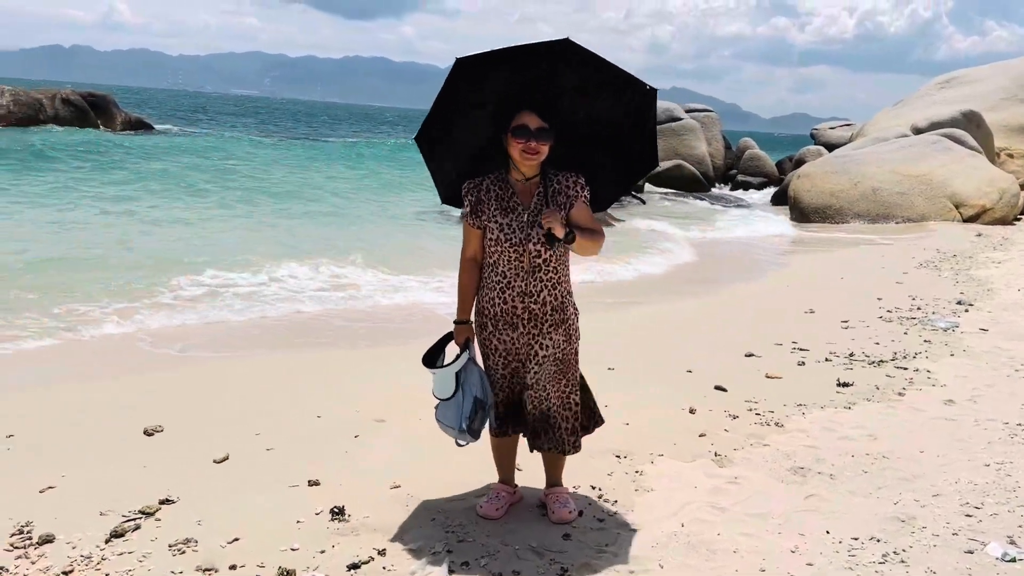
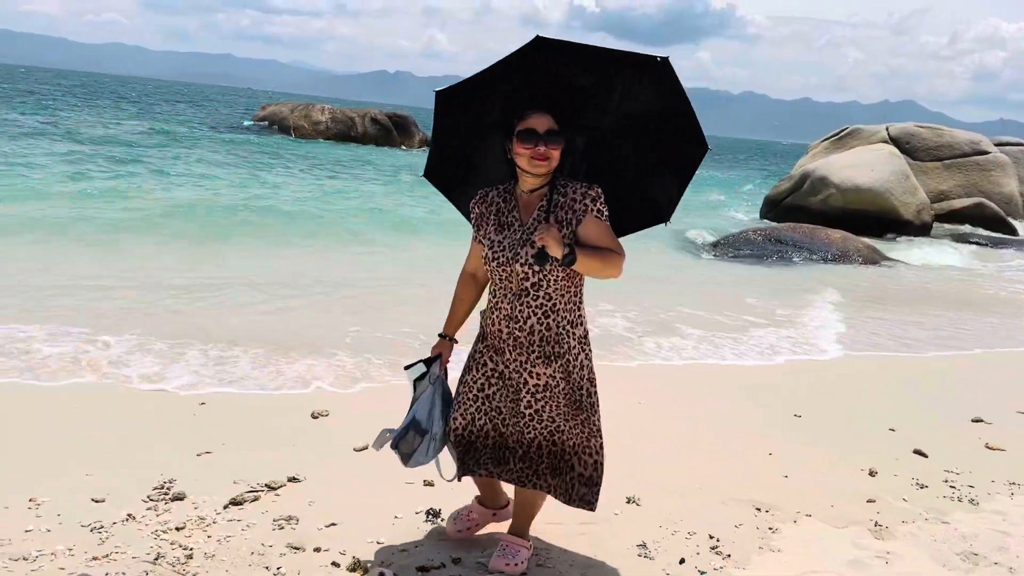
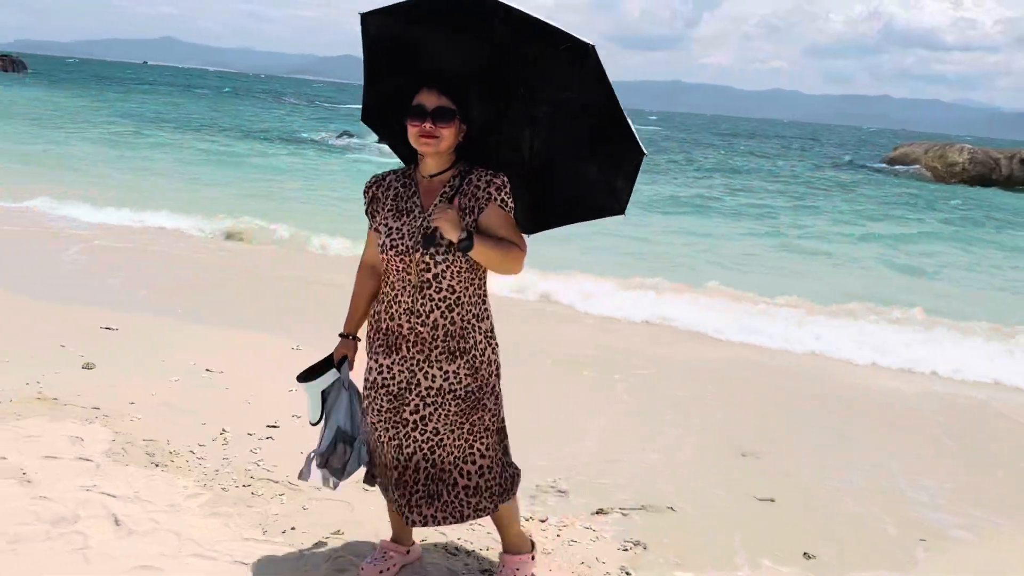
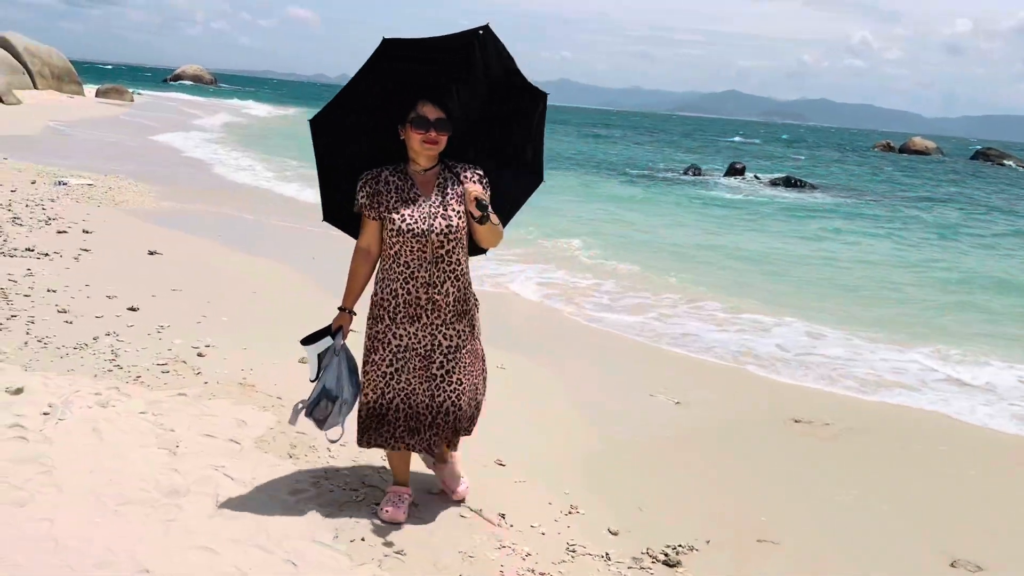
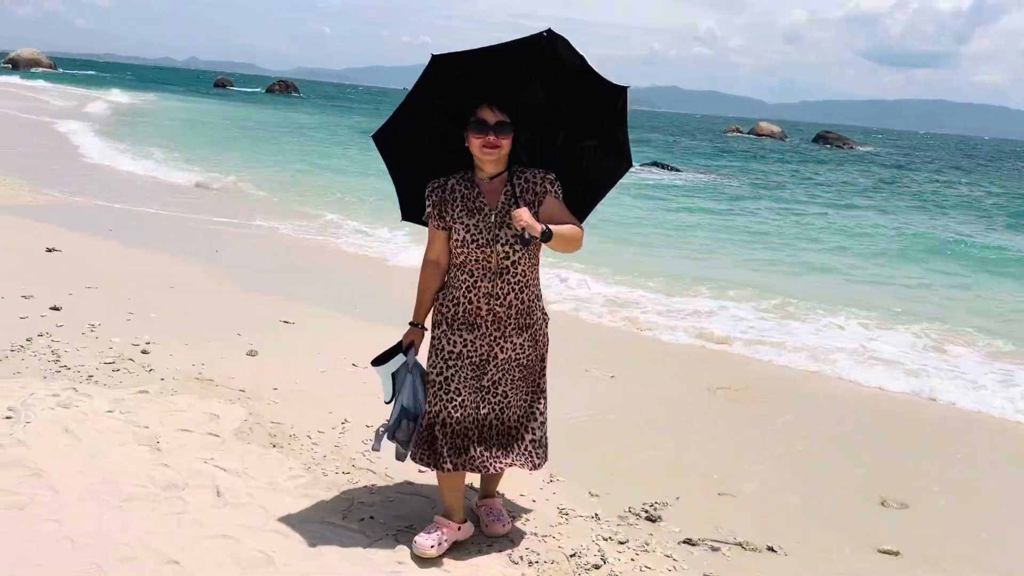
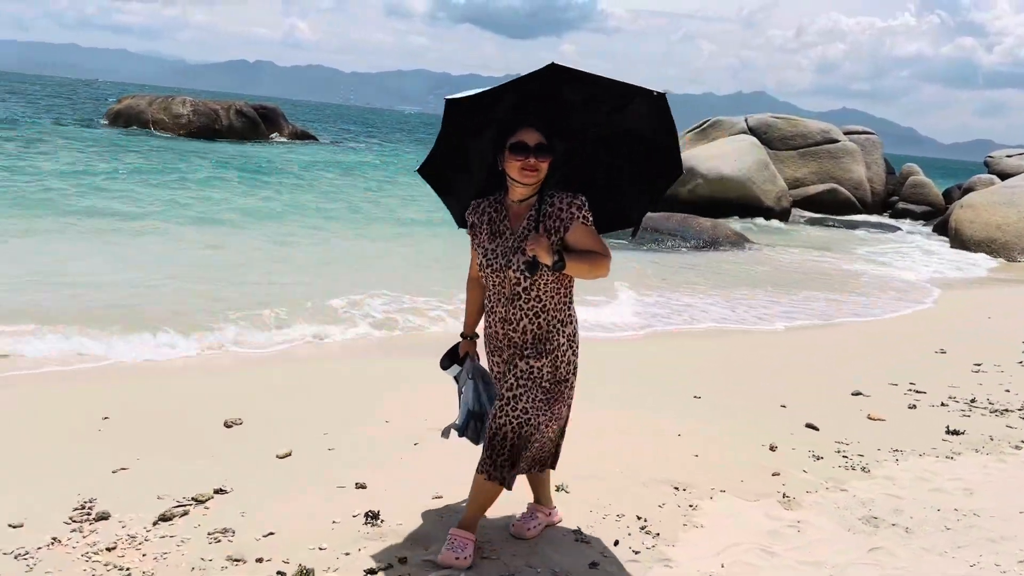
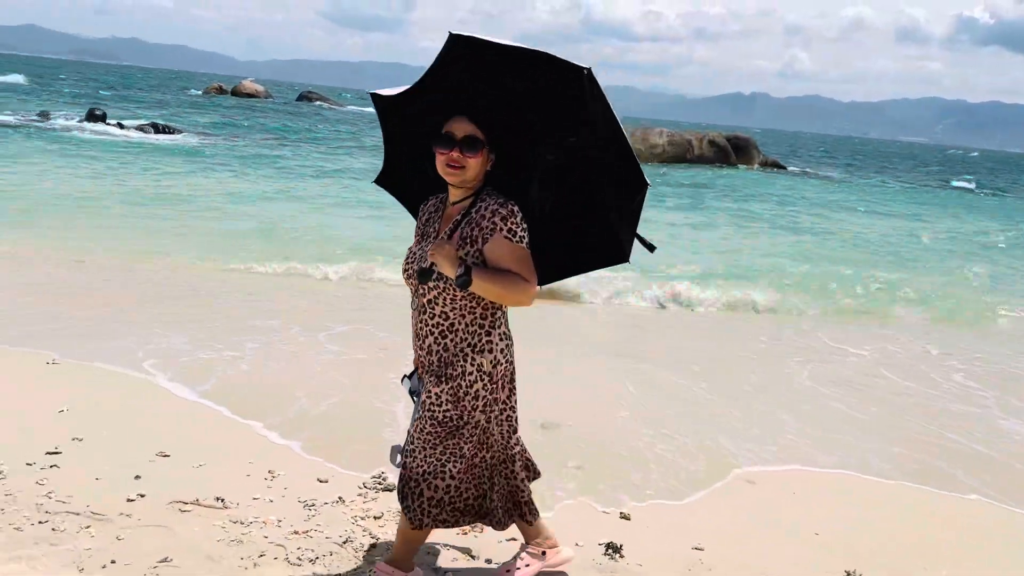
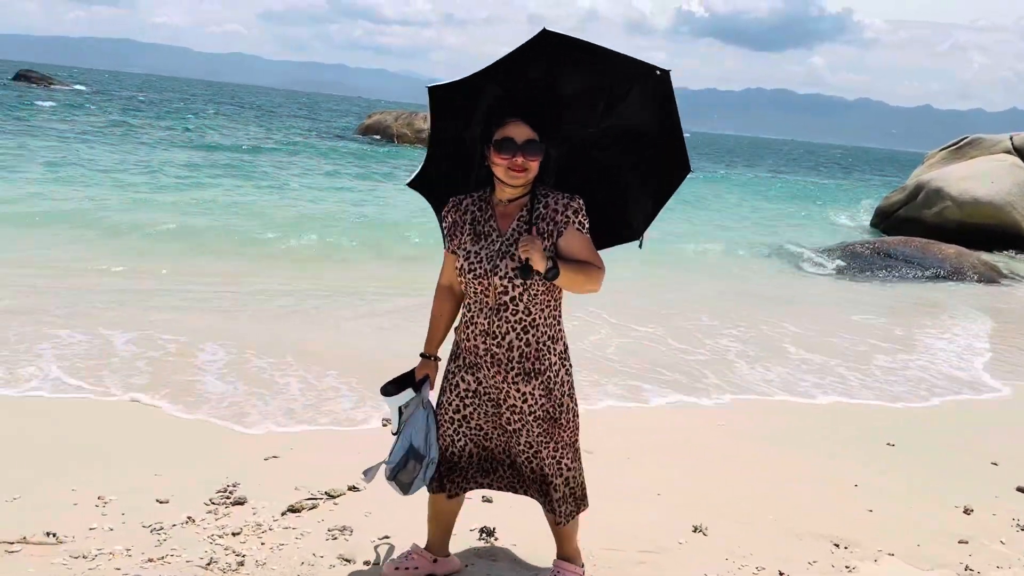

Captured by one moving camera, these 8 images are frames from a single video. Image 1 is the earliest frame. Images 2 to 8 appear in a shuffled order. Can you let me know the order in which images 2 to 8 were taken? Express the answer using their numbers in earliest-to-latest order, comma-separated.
6, 2, 8, 7, 3, 5, 4
